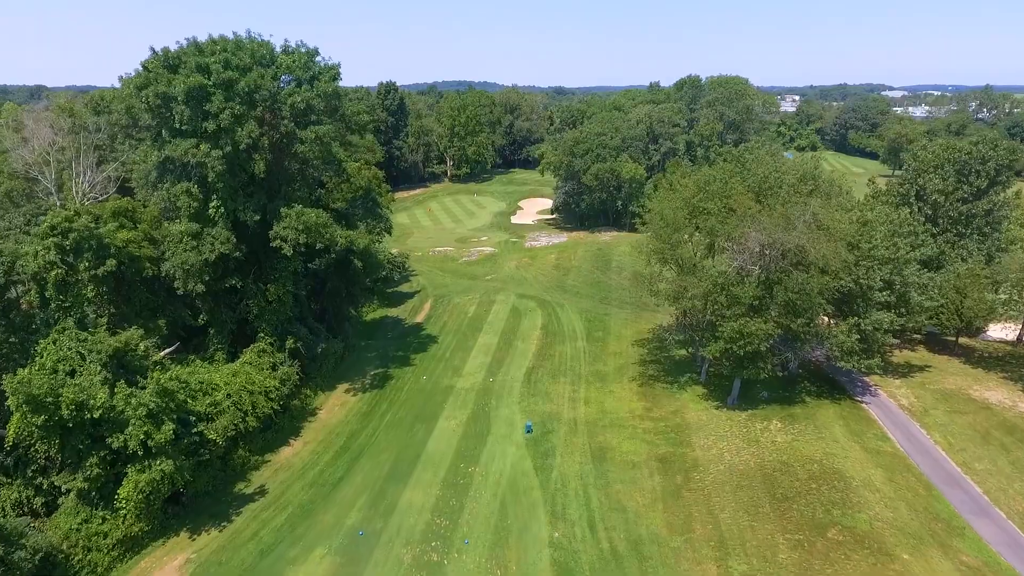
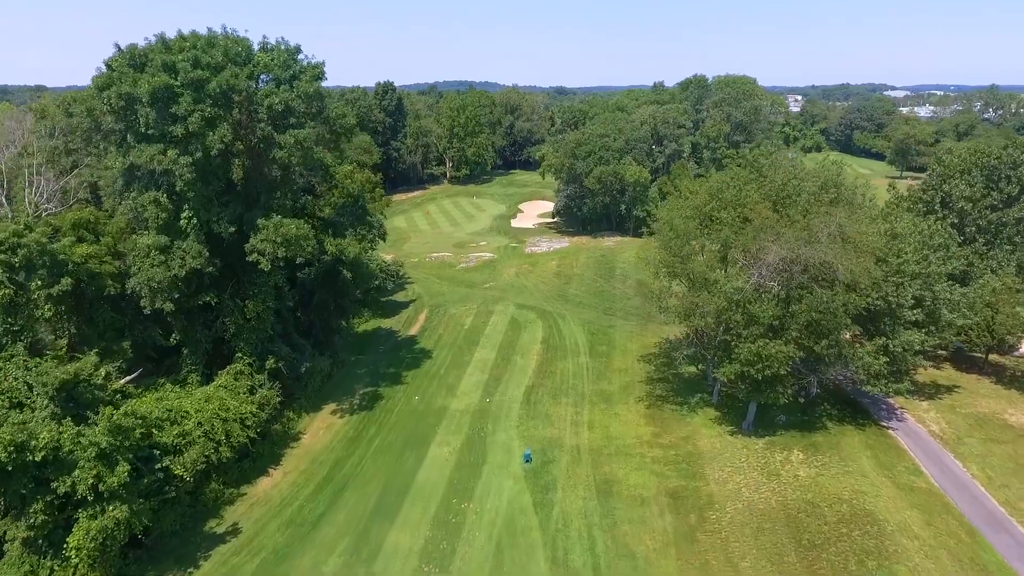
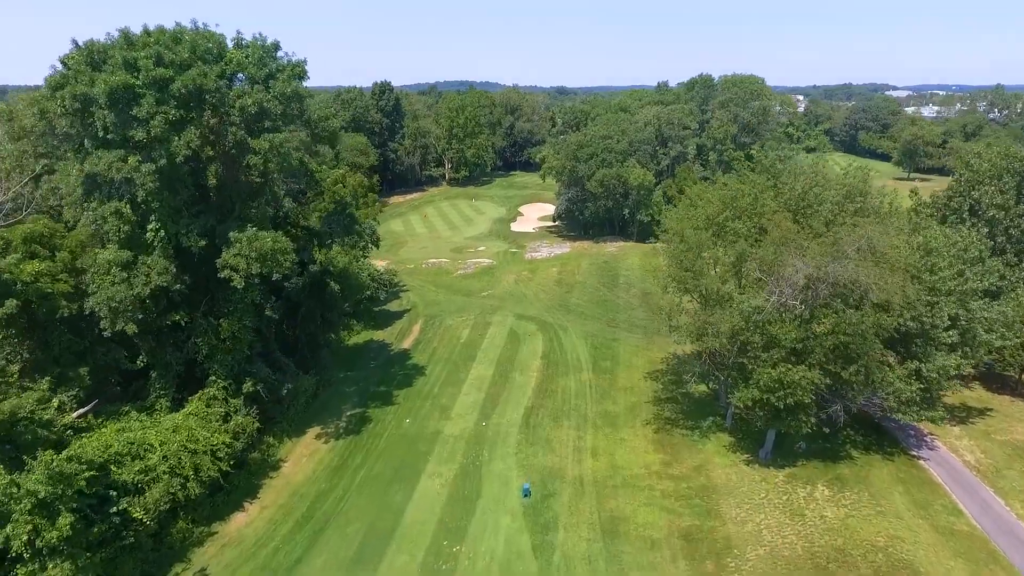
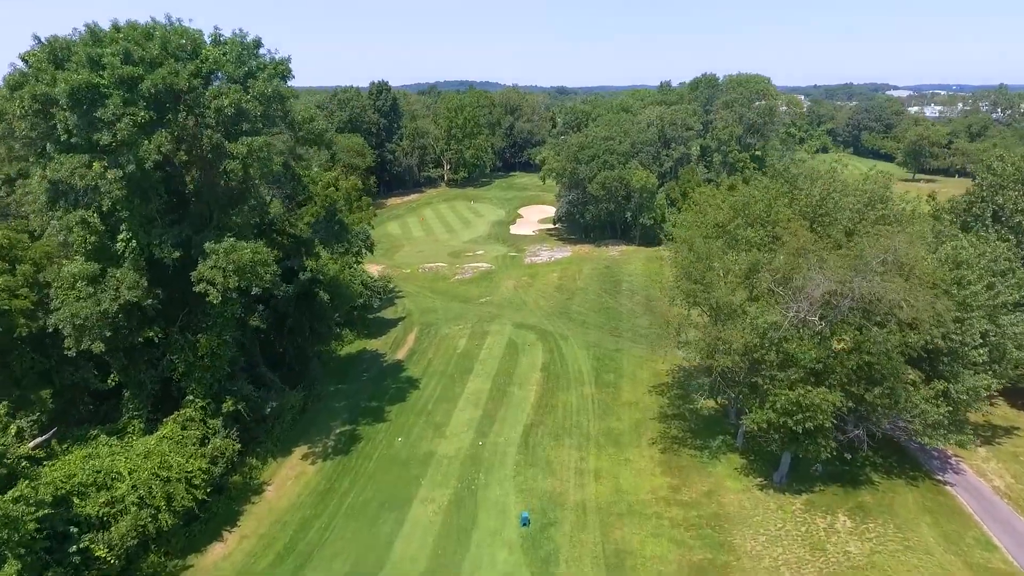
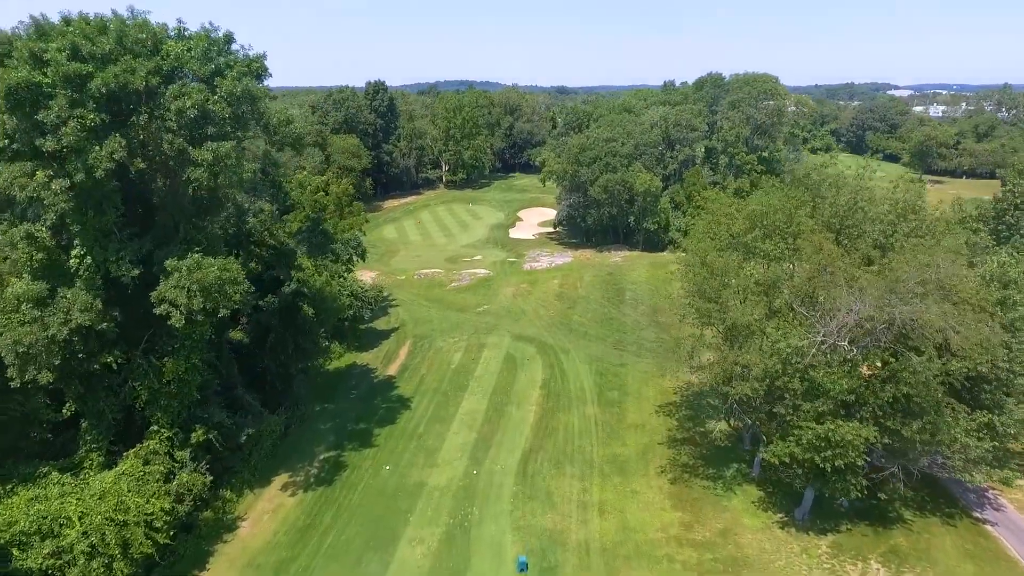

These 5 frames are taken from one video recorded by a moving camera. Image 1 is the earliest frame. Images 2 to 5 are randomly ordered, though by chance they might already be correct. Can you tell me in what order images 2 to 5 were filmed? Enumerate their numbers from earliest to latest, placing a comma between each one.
2, 3, 4, 5
